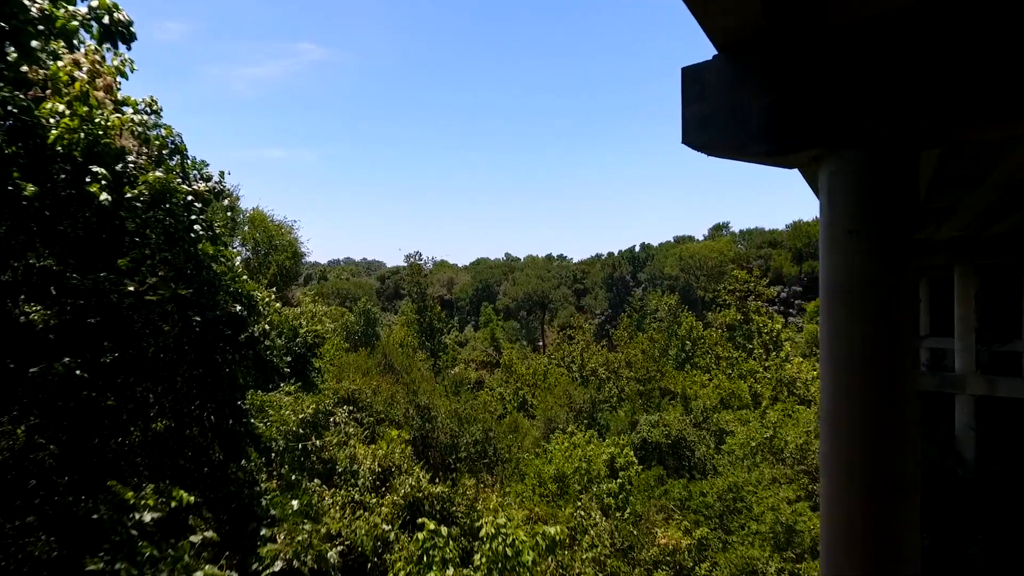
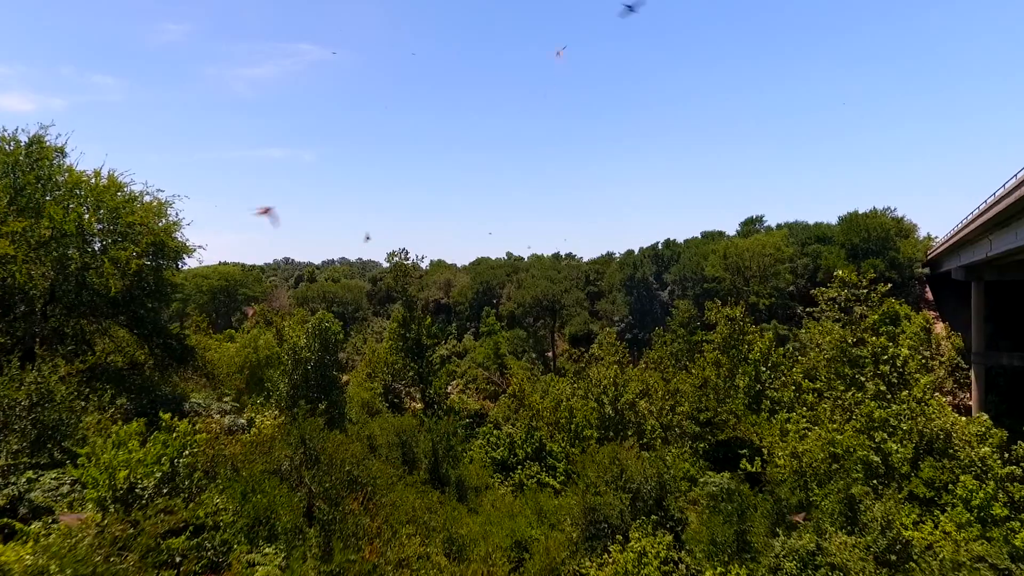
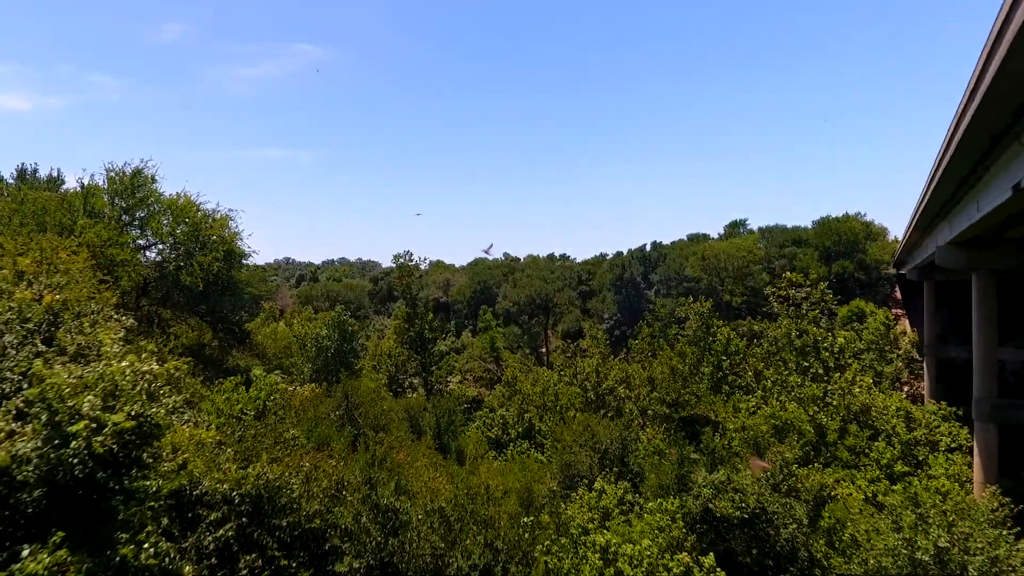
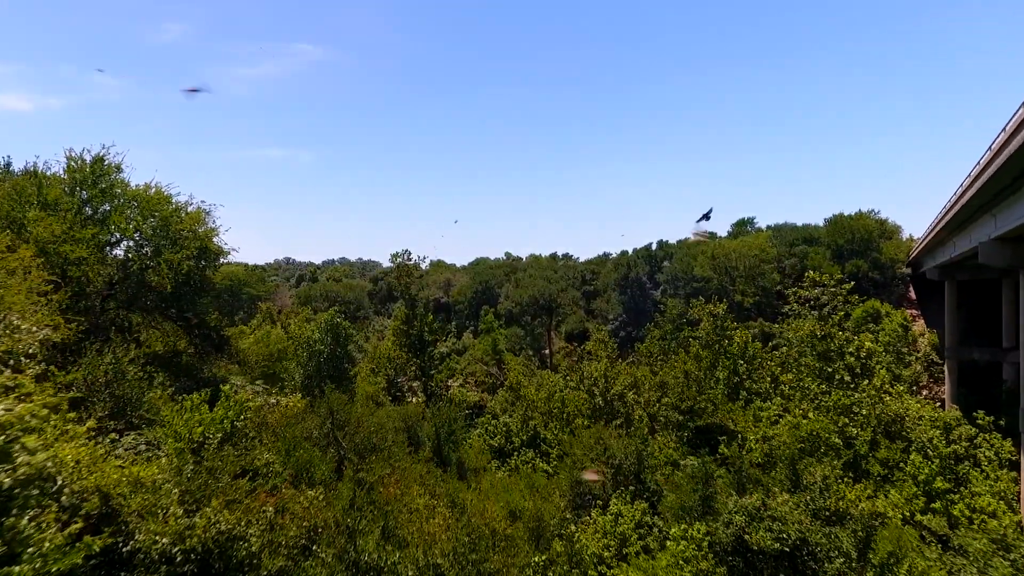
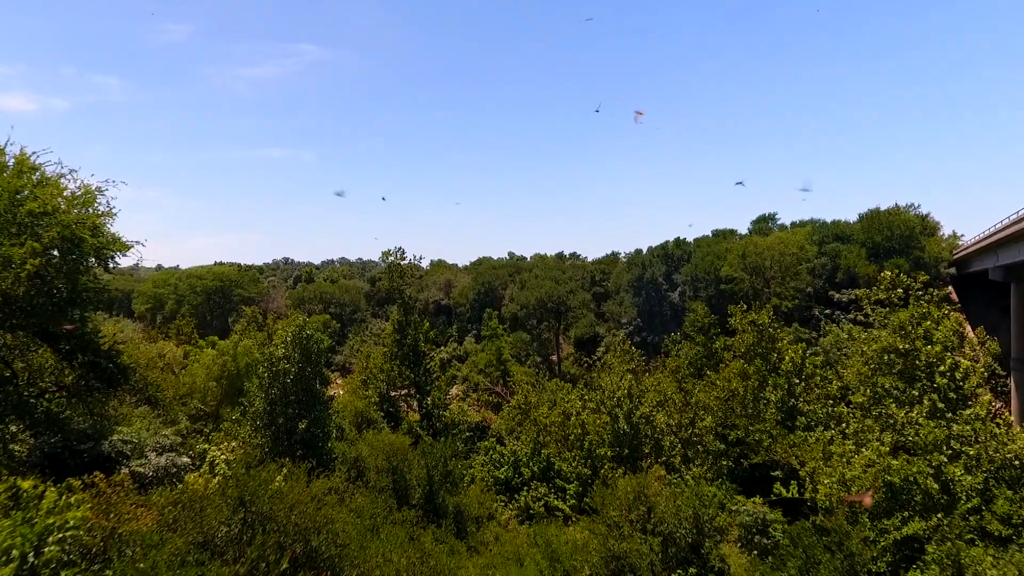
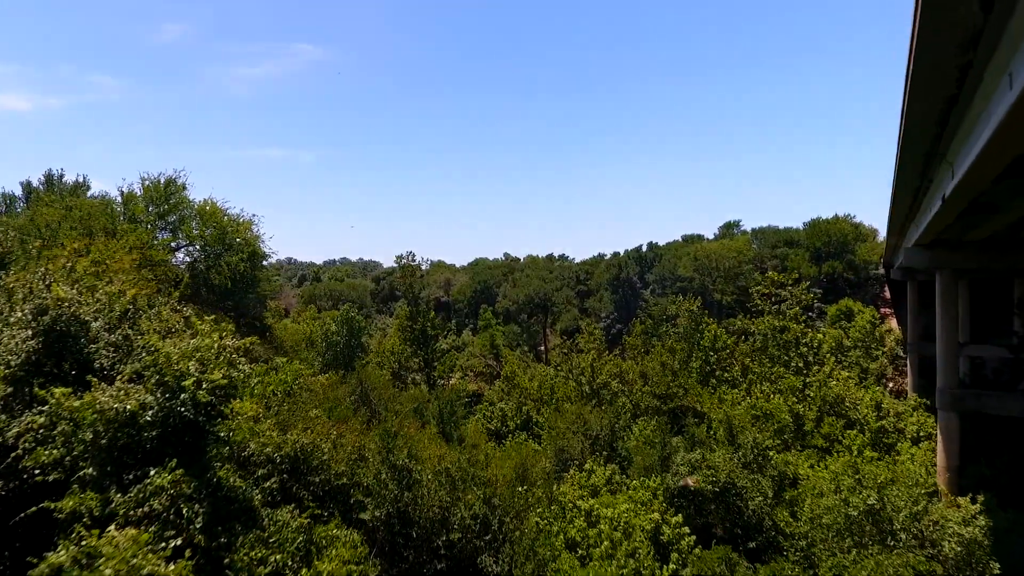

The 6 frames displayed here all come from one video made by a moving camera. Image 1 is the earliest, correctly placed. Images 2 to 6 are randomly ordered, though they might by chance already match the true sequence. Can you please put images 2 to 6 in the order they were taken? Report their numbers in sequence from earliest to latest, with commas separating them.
6, 3, 4, 2, 5
